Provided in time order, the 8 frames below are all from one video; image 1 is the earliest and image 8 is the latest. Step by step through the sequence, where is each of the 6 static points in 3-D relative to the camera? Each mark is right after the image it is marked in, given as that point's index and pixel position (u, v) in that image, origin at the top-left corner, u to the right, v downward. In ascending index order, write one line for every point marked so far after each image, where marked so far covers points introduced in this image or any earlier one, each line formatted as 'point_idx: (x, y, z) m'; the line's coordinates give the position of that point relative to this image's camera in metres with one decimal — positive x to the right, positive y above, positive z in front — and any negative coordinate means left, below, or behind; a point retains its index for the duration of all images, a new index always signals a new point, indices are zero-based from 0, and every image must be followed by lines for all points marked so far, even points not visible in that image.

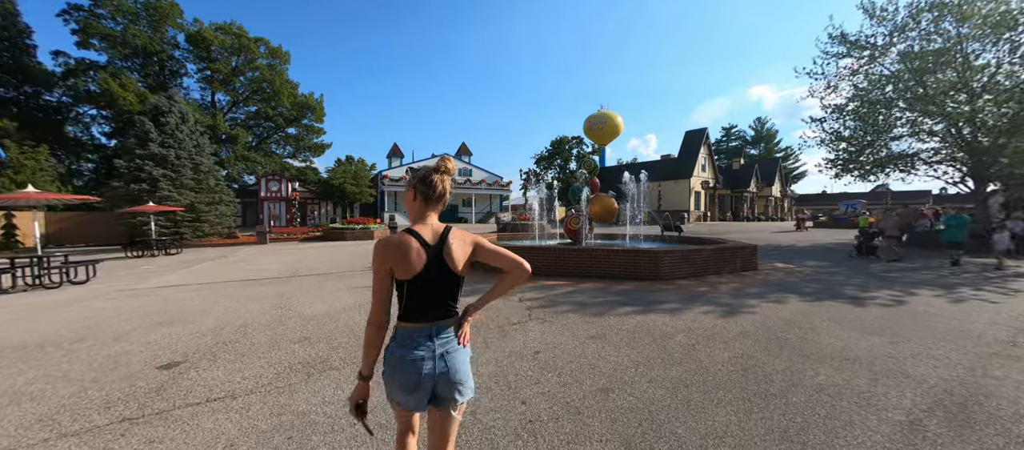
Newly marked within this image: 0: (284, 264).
0: (-8.0, -1.4, +12.4) m
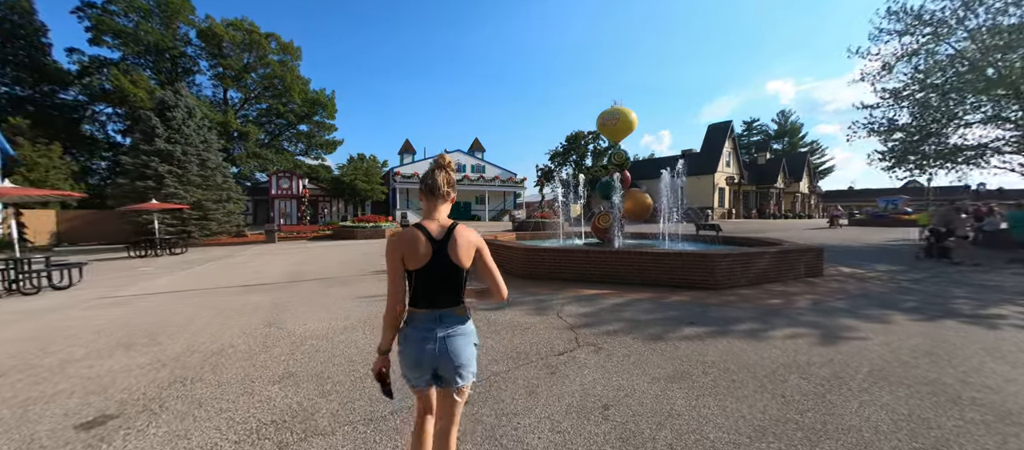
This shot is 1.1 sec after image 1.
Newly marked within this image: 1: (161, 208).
0: (-7.3, -1.4, +11.5) m
1: (-15.8, +0.8, +15.8) m
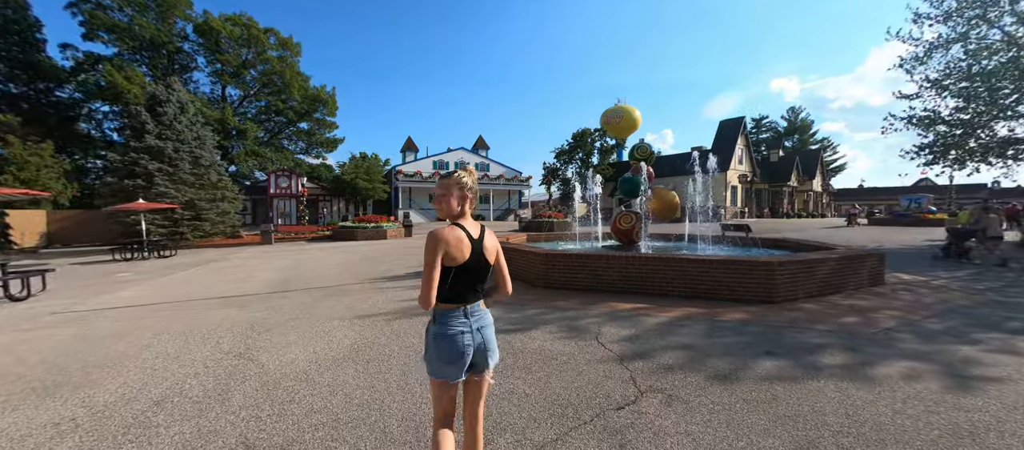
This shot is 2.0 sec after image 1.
0: (-7.0, -1.4, +10.6) m
1: (-15.4, +0.7, +14.9) m
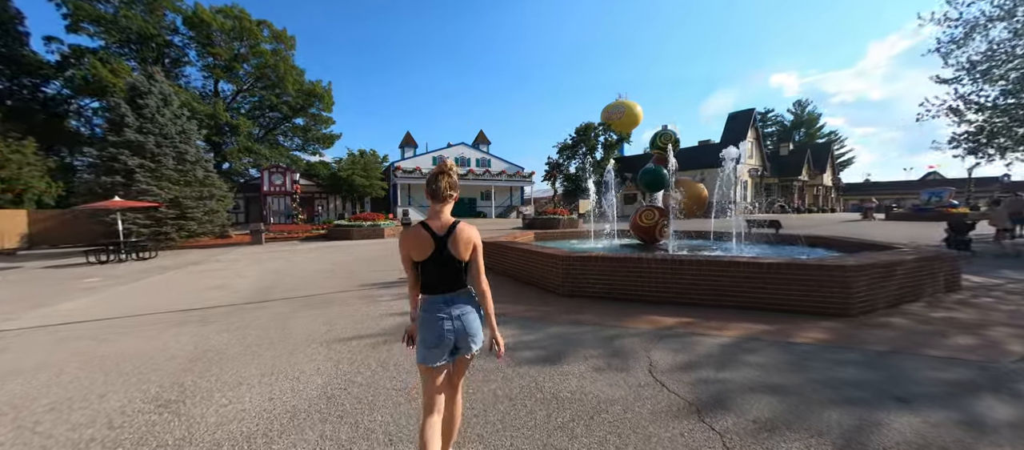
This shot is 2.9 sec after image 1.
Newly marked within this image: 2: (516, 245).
0: (-6.7, -1.4, +9.5) m
1: (-15.2, +0.7, +13.8) m
2: (+0.1, -0.4, +7.5) m
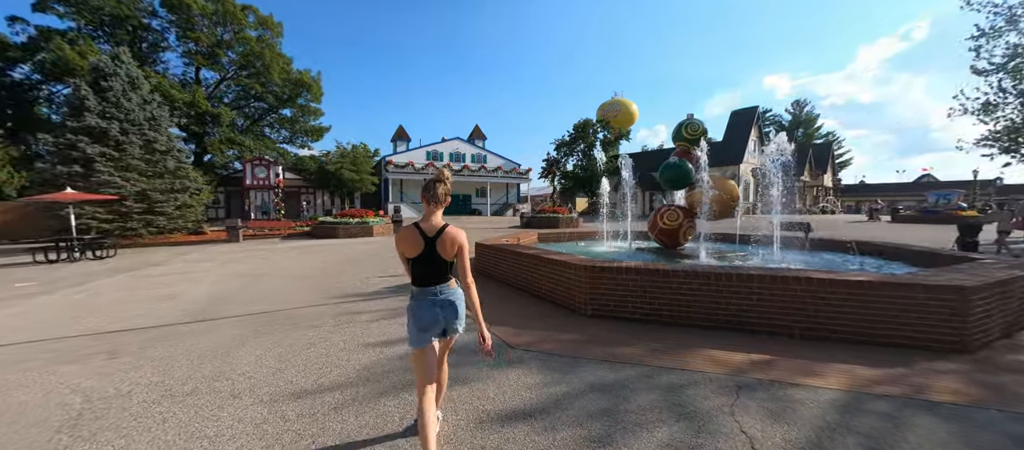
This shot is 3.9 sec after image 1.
0: (-6.6, -1.3, +8.3) m
1: (-15.1, +0.9, +12.4) m
2: (+0.2, -0.5, +6.4) m
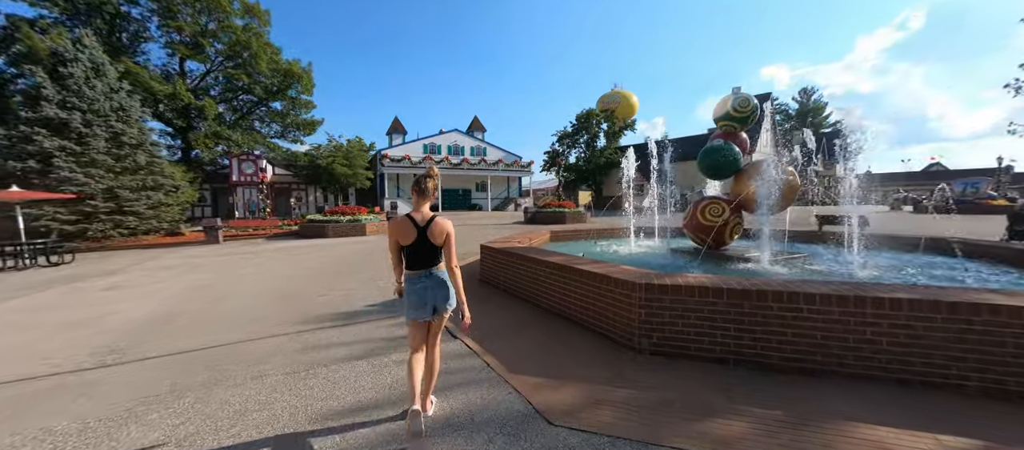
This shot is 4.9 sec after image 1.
0: (-6.4, -1.4, +6.9) m
1: (-14.9, +0.8, +11.0) m
2: (+0.5, -0.5, +5.0) m
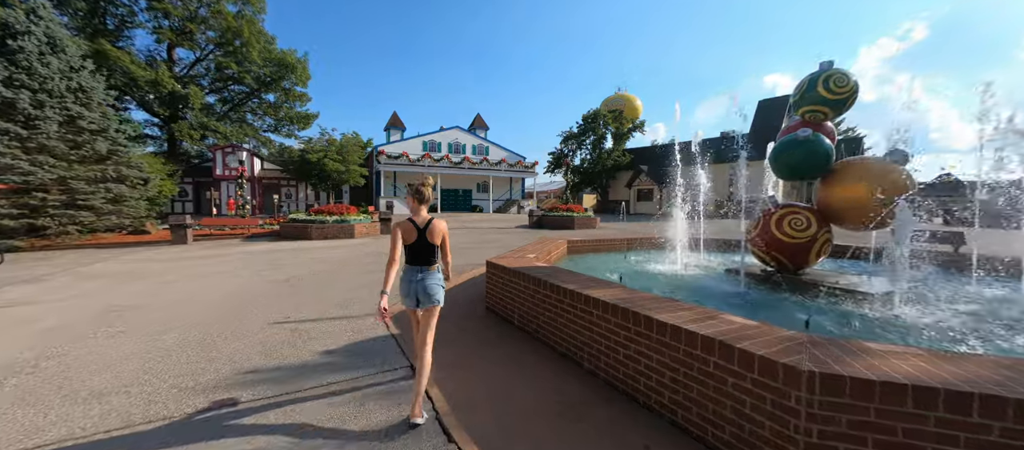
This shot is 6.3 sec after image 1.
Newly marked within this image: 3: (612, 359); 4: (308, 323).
0: (-6.2, -1.4, +5.3) m
1: (-14.7, +1.0, +9.3) m
2: (+0.7, -0.6, +3.4) m
3: (+0.8, -1.1, +3.1) m
4: (-2.8, -1.3, +4.8) m
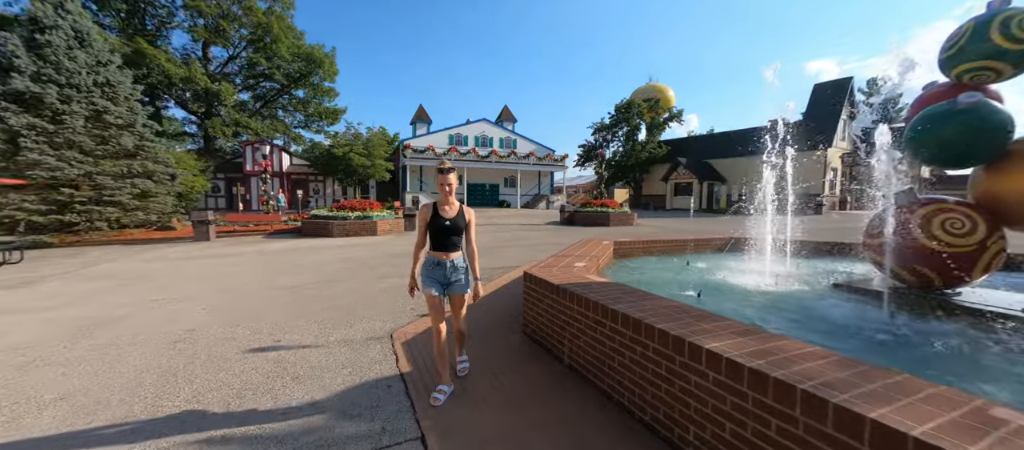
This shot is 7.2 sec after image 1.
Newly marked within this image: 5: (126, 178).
0: (-5.6, -1.4, +4.6) m
1: (-13.8, +1.1, +9.2) m
2: (+1.1, -0.7, +2.2) m
3: (+1.1, -1.2, +1.9) m
4: (-2.3, -1.4, +3.8) m
5: (-13.9, +1.7, +12.6) m
